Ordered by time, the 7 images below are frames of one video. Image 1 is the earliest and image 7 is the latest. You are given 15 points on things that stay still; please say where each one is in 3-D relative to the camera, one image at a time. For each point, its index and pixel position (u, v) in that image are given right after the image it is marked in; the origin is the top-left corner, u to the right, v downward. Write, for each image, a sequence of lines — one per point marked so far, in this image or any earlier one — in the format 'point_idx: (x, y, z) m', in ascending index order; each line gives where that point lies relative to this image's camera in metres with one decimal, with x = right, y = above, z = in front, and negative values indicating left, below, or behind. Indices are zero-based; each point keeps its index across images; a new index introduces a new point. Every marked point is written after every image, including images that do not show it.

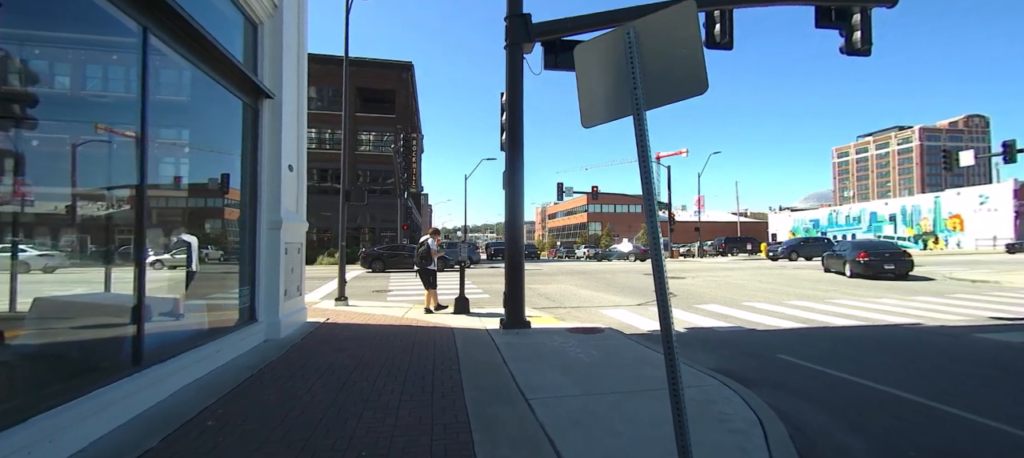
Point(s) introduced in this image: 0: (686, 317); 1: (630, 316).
0: (+3.9, -2.0, +9.5) m
1: (+2.8, -2.0, +10.0) m
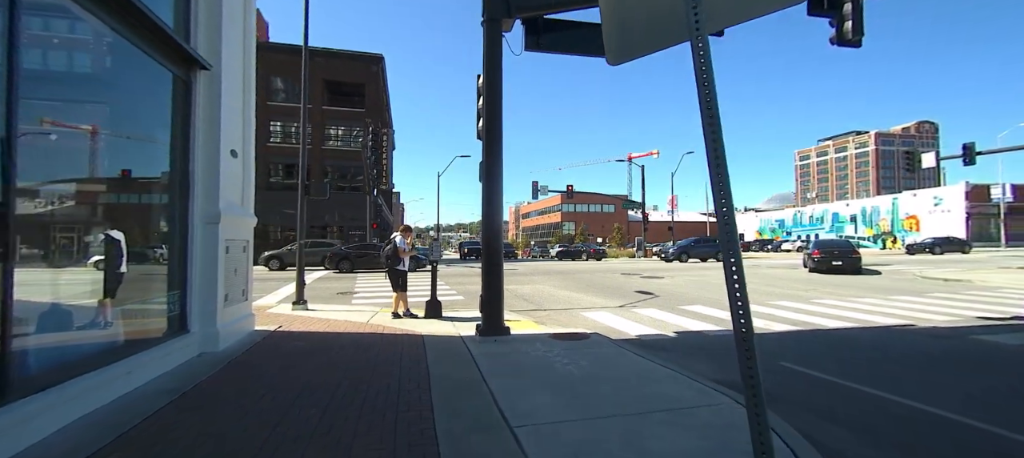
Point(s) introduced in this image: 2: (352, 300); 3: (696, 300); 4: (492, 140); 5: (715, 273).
0: (+3.4, -1.9, +9.0) m
1: (+2.2, -1.9, +9.4) m
2: (-4.7, -2.1, +12.7) m
3: (+5.0, -1.9, +11.4) m
4: (-0.3, +1.5, +6.9) m
5: (+9.2, -2.0, +19.3) m
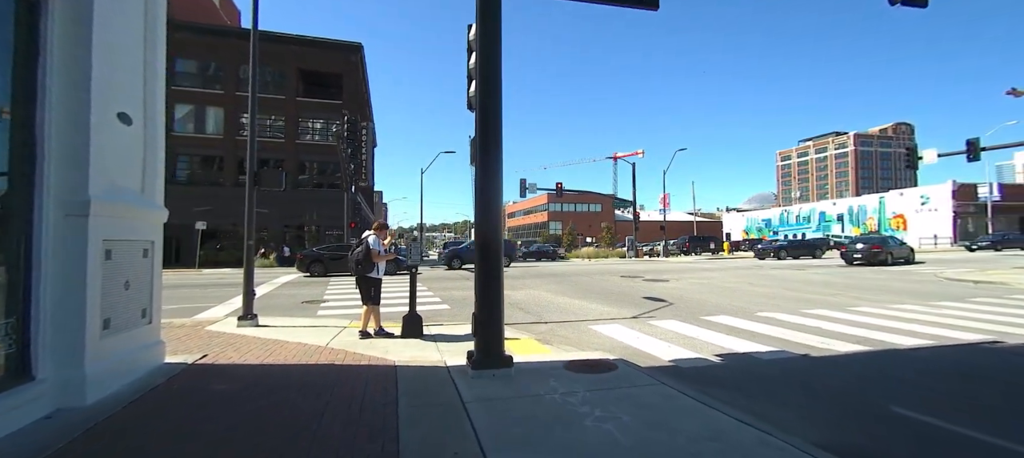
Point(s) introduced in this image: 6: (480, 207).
0: (+3.4, -1.8, +7.4) m
1: (+2.2, -1.9, +7.8) m
2: (-4.9, -2.0, +10.8) m
3: (+4.8, -1.9, +9.9) m
4: (-0.3, +1.5, +5.2) m
5: (+8.8, -1.9, +17.9) m
6: (-0.4, +0.3, +5.1) m
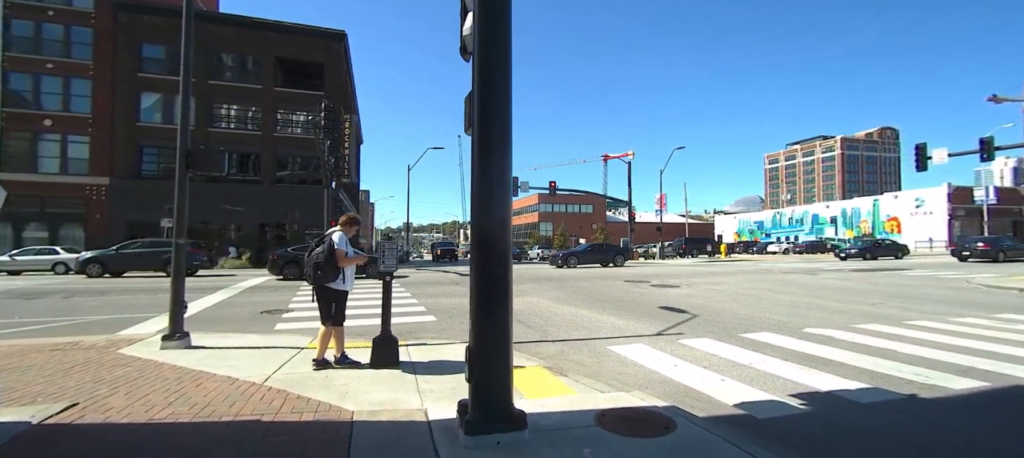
0: (+3.4, -1.8, +5.8) m
1: (+2.2, -1.9, +6.2) m
2: (-4.9, -1.9, +9.0) m
3: (+4.8, -1.9, +8.3) m
4: (-0.2, +1.6, +3.6) m
5: (+8.6, -2.0, +16.5) m
6: (-0.3, +0.3, +3.4) m
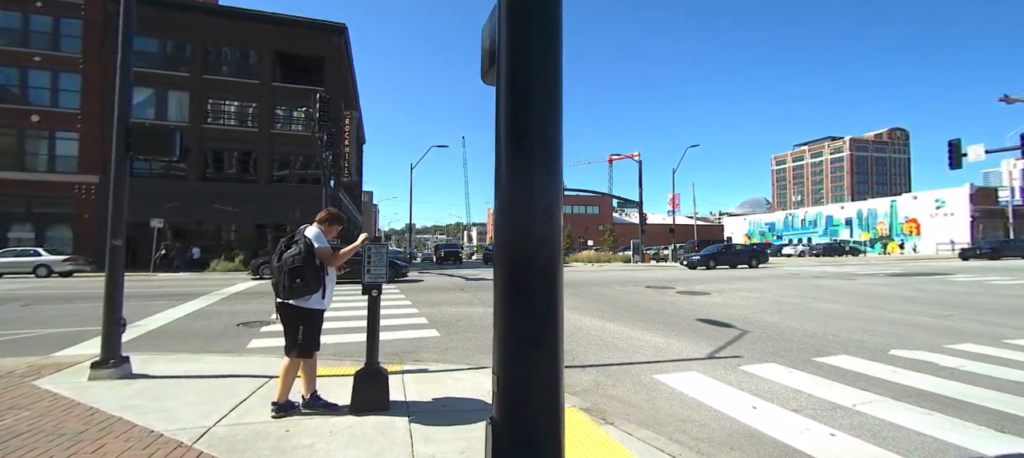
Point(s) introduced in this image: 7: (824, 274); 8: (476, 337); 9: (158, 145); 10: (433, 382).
0: (+3.7, -1.8, +4.4) m
1: (+2.5, -1.8, +4.8) m
2: (-4.6, -1.9, +7.7) m
3: (+5.1, -1.8, +6.9) m
4: (+0.1, +1.6, +2.2) m
5: (+8.9, -2.0, +15.0) m
6: (0.0, +0.3, +2.0) m
7: (+14.5, -2.1, +20.0) m
8: (-0.7, -2.1, +8.1) m
9: (-4.5, +1.1, +5.4) m
10: (-1.0, -1.9, +5.2) m
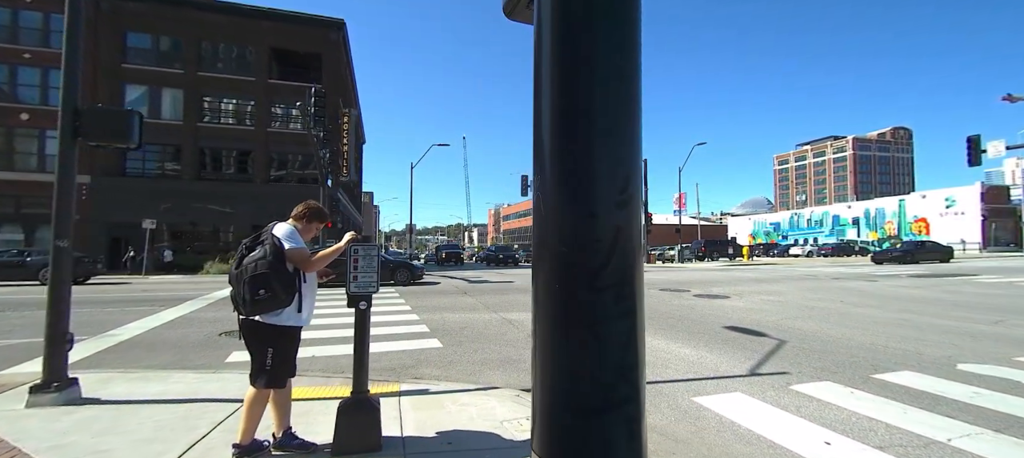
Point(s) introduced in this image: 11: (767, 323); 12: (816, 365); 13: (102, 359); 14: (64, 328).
0: (+3.8, -1.8, +3.6) m
1: (+2.7, -1.8, +4.0) m
2: (-4.5, -1.9, +6.9) m
3: (+5.3, -1.8, +6.1) m
4: (+0.2, +1.6, +1.4) m
5: (+9.1, -2.0, +14.2) m
6: (+0.2, +0.4, +1.2) m
7: (+14.7, -2.0, +19.2) m
8: (-0.5, -2.0, +7.3) m
9: (-4.3, +1.1, +4.6) m
10: (-0.8, -1.9, +4.4) m
11: (+5.0, -1.8, +8.4) m
12: (+4.1, -1.8, +5.9) m
13: (-5.7, -1.8, +6.0) m
14: (-4.6, -1.0, +4.3) m
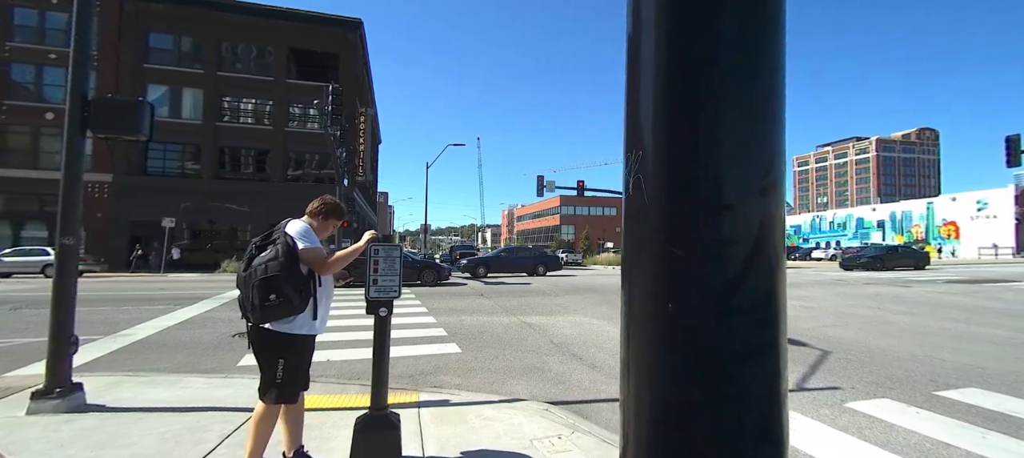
0: (+4.1, -1.8, +3.1) m
1: (+2.9, -1.8, +3.5) m
2: (-4.1, -1.9, +6.6) m
3: (+5.6, -1.9, +5.6) m
4: (+0.5, +1.6, +1.0) m
5: (+9.7, -2.0, +13.5) m
6: (+0.4, +0.4, +0.9) m
7: (+15.4, -2.2, +18.4) m
8: (-0.1, -2.0, +7.0) m
9: (-4.0, +1.1, +4.4) m
10: (-0.5, -1.8, +4.1) m
11: (+5.4, -1.9, +7.8) m
12: (+4.5, -1.9, +5.4) m
13: (-5.4, -1.8, +5.8) m
14: (-4.3, -1.0, +4.1) m
